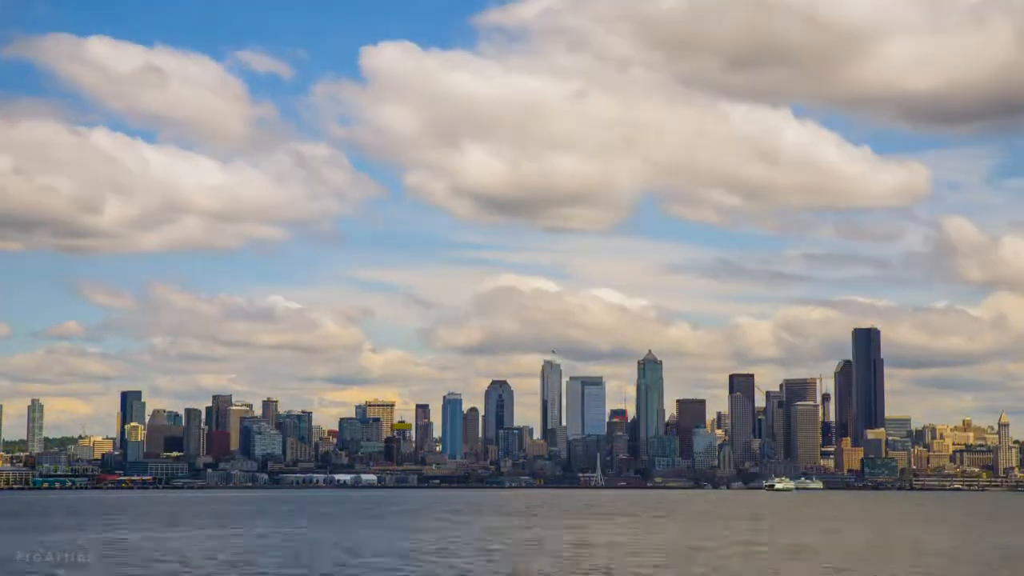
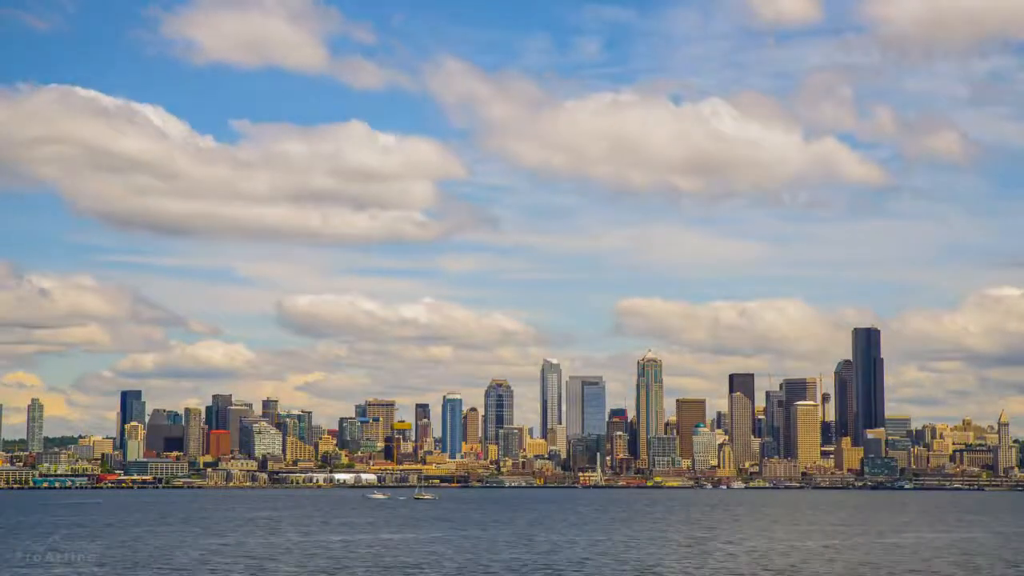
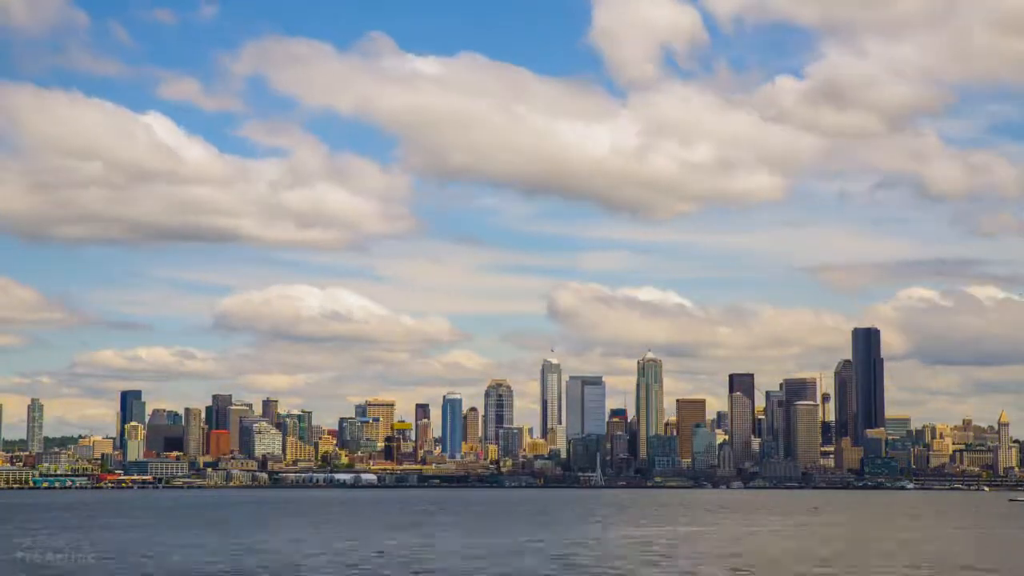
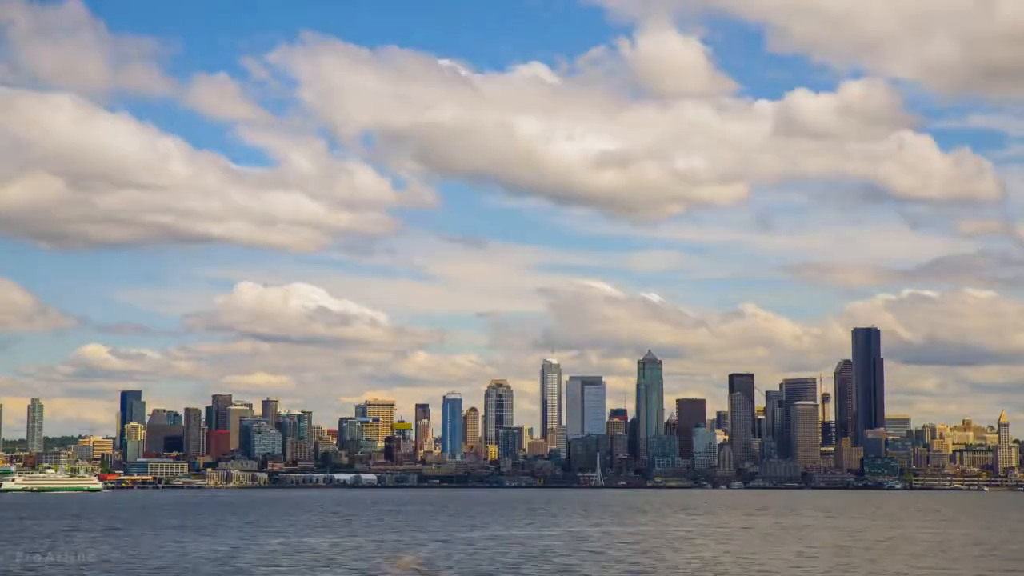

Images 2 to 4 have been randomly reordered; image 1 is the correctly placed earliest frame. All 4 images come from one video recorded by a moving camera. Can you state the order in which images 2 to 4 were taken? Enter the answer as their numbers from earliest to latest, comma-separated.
4, 3, 2
